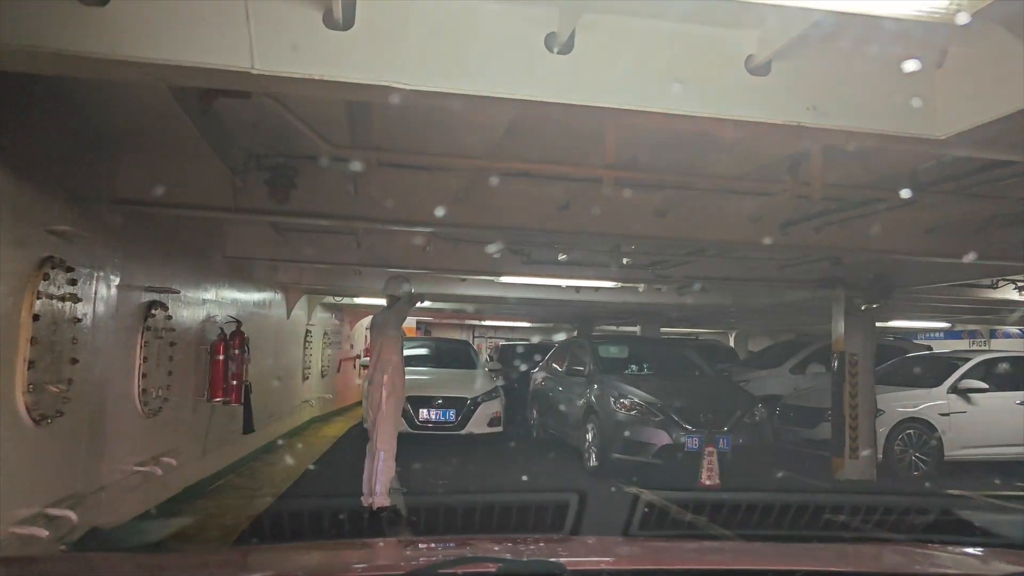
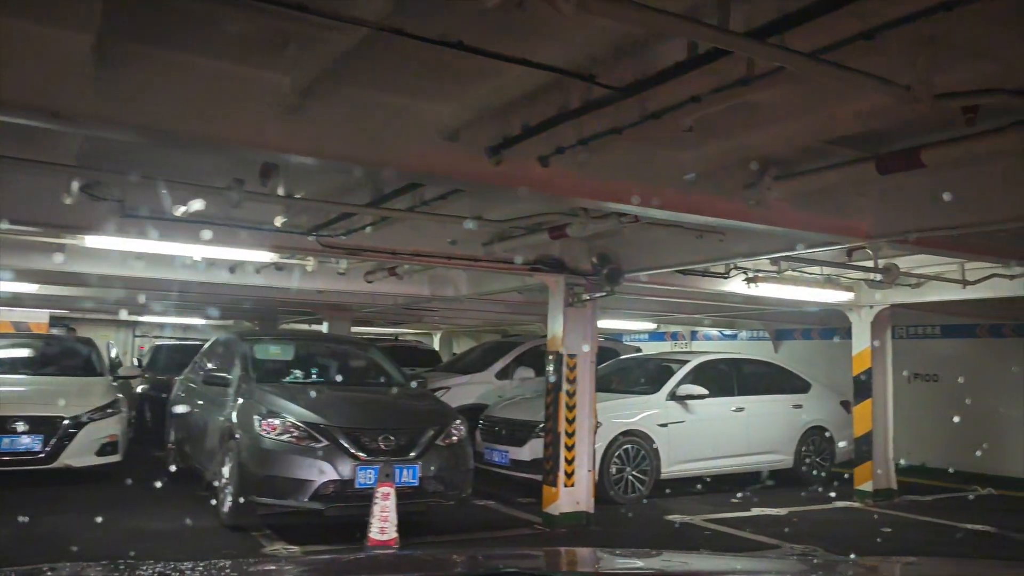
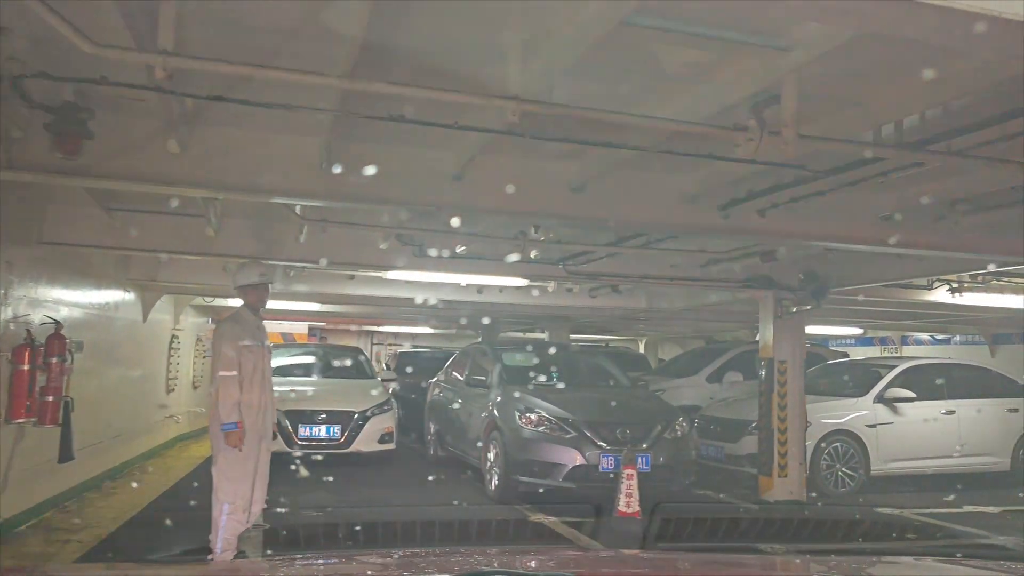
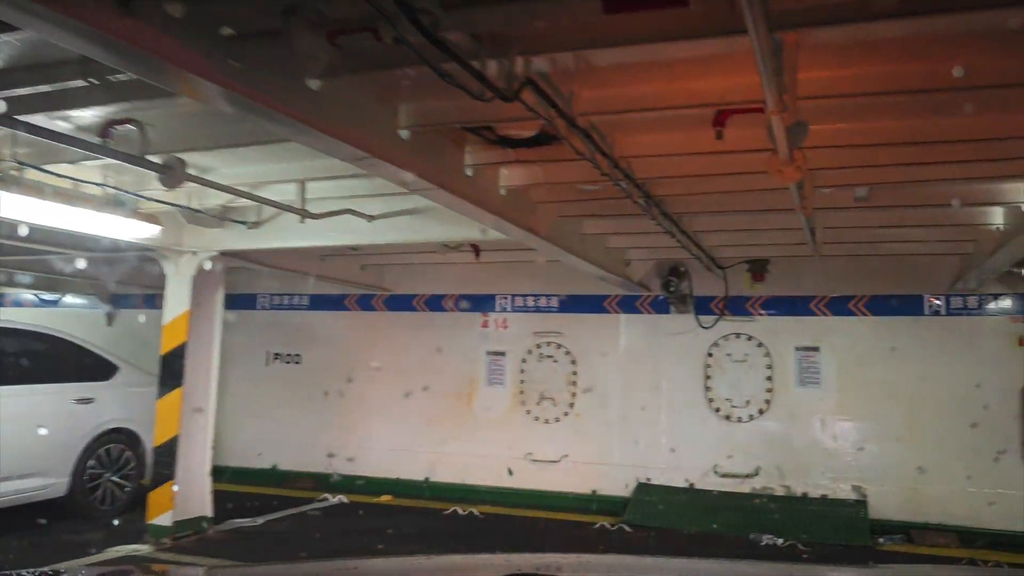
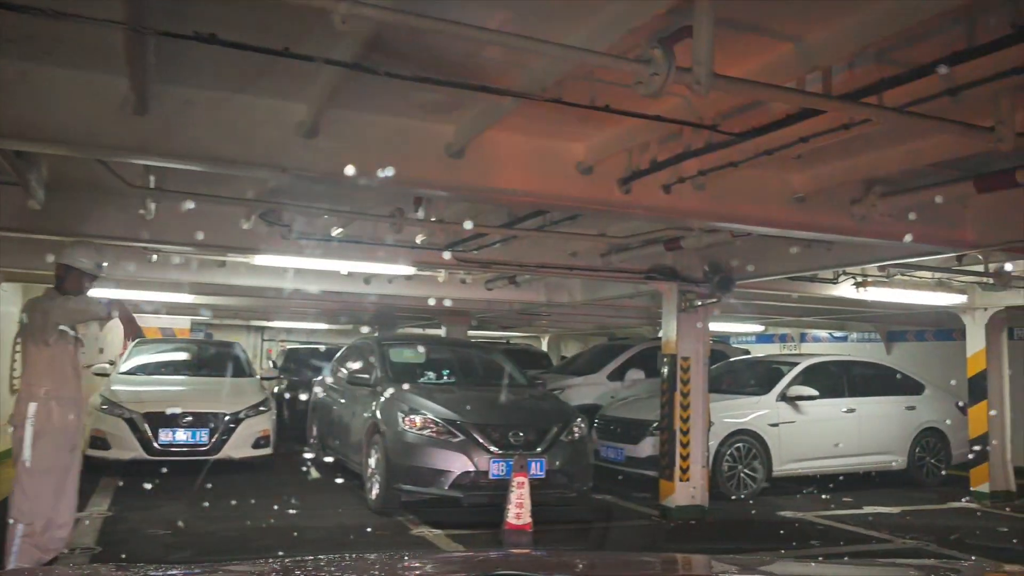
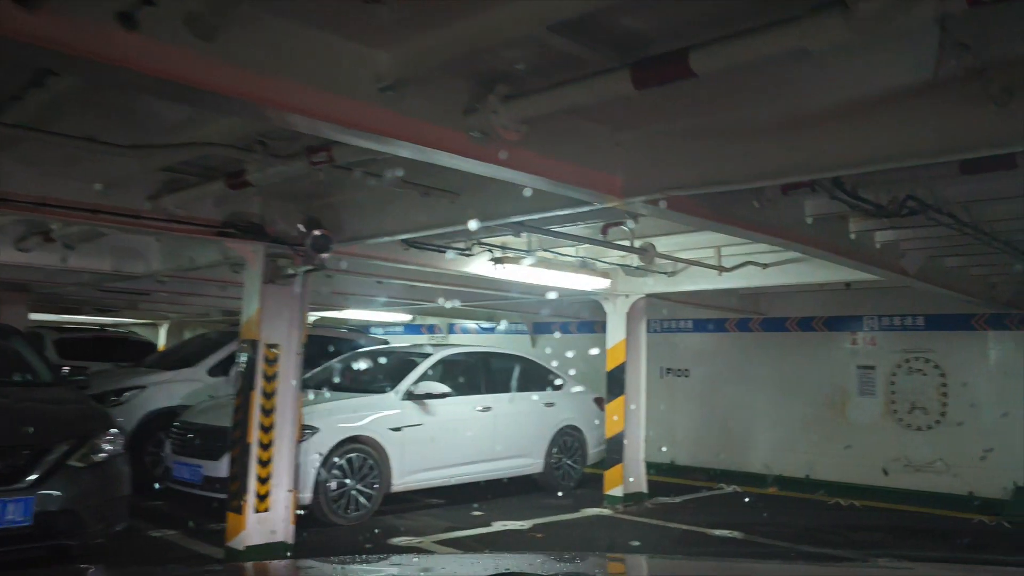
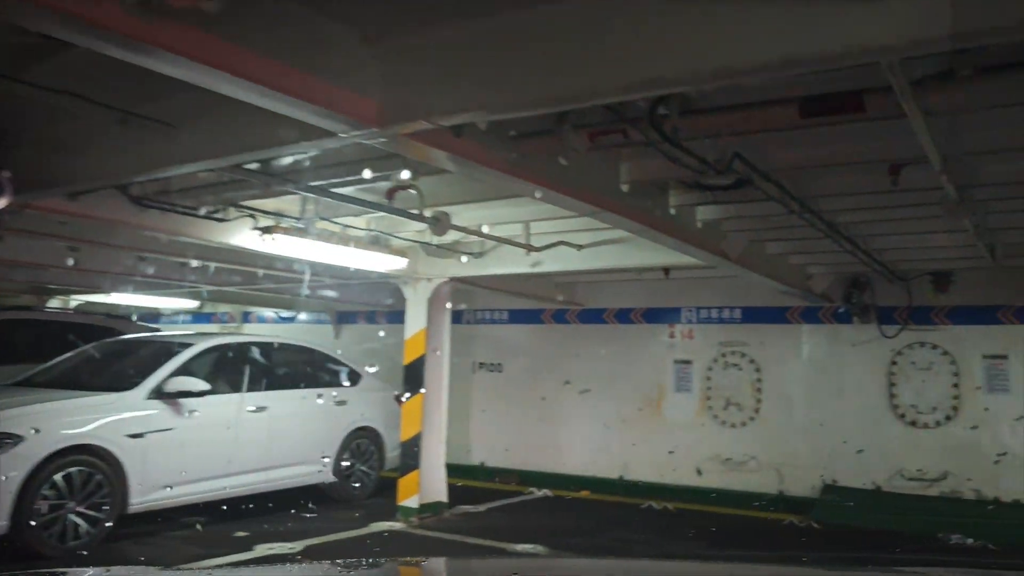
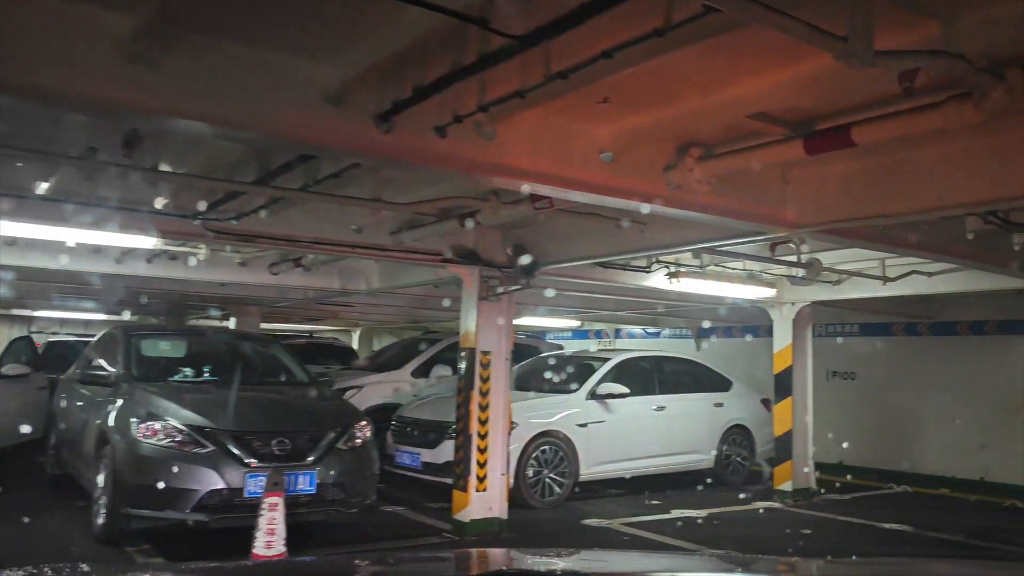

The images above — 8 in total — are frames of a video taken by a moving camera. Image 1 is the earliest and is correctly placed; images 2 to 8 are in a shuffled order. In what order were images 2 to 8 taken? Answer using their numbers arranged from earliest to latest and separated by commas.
3, 5, 2, 8, 6, 7, 4
